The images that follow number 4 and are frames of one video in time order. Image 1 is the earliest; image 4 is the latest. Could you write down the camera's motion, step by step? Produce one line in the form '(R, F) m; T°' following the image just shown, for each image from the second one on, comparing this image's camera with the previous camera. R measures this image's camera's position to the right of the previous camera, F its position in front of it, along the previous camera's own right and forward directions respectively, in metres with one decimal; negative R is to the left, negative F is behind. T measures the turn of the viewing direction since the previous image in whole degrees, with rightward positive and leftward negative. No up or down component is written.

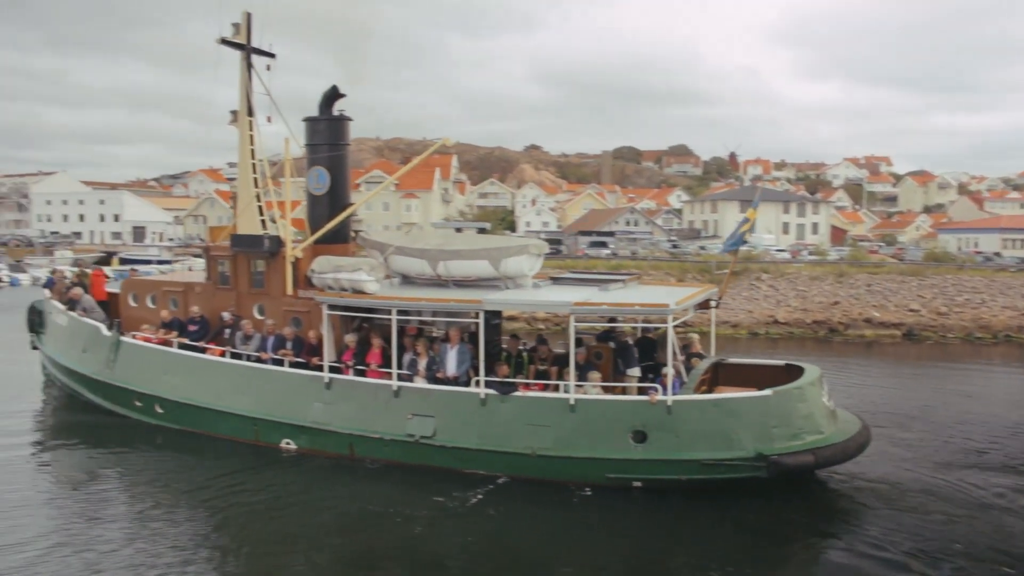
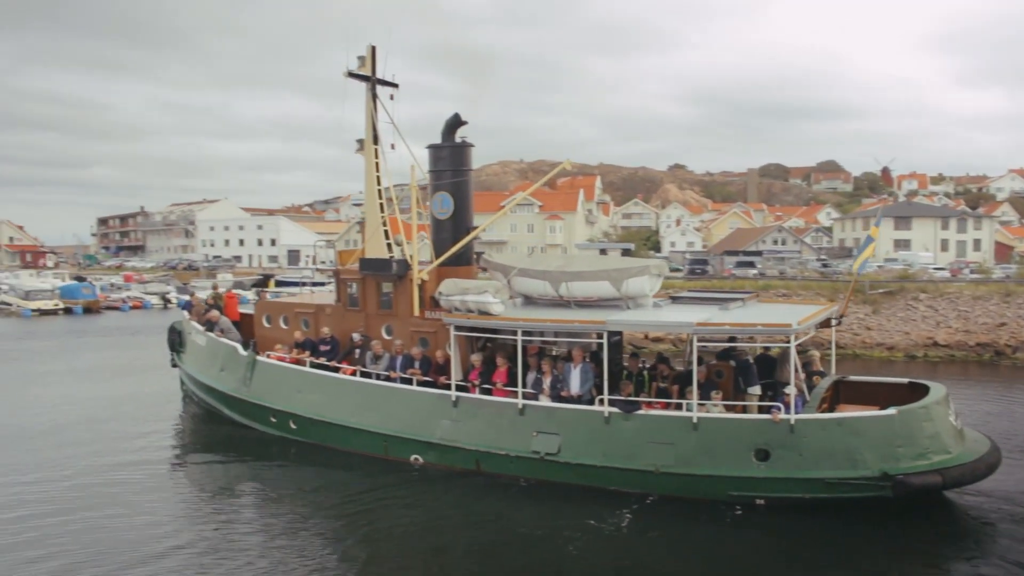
(-0.6, -0.3) m; -6°
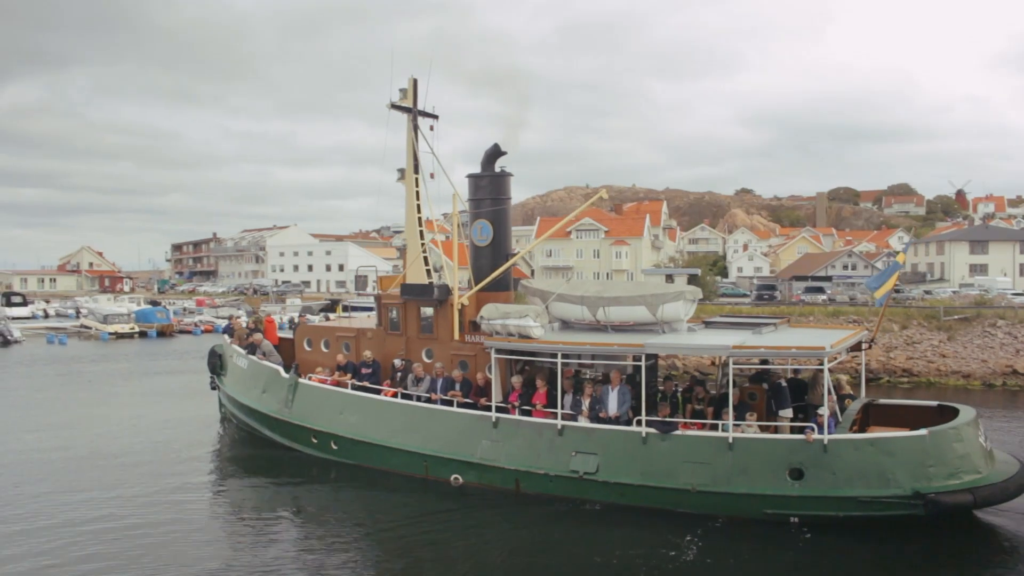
(-0.6, -0.5) m; 0°
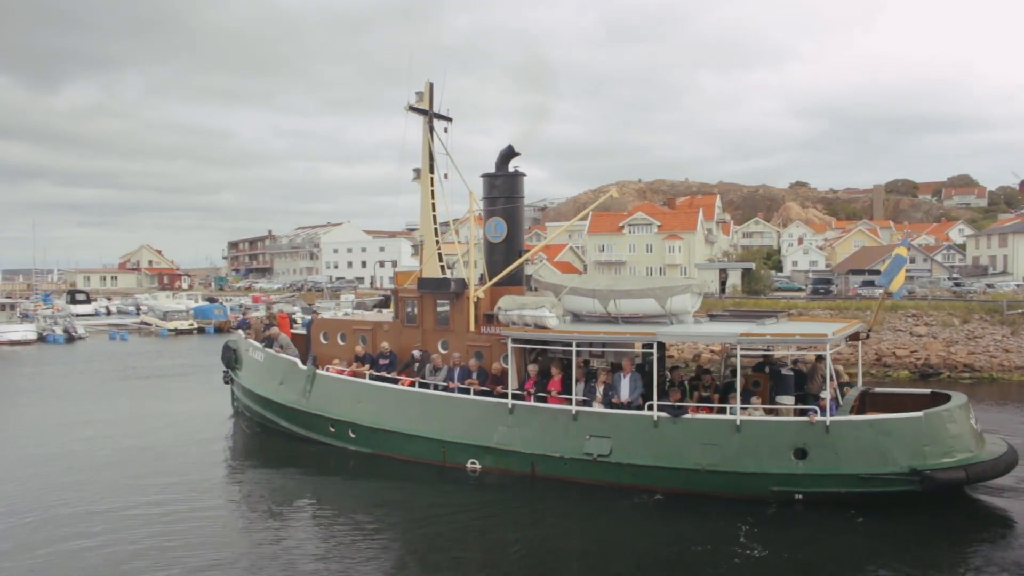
(-0.9, -0.6) m; +3°
